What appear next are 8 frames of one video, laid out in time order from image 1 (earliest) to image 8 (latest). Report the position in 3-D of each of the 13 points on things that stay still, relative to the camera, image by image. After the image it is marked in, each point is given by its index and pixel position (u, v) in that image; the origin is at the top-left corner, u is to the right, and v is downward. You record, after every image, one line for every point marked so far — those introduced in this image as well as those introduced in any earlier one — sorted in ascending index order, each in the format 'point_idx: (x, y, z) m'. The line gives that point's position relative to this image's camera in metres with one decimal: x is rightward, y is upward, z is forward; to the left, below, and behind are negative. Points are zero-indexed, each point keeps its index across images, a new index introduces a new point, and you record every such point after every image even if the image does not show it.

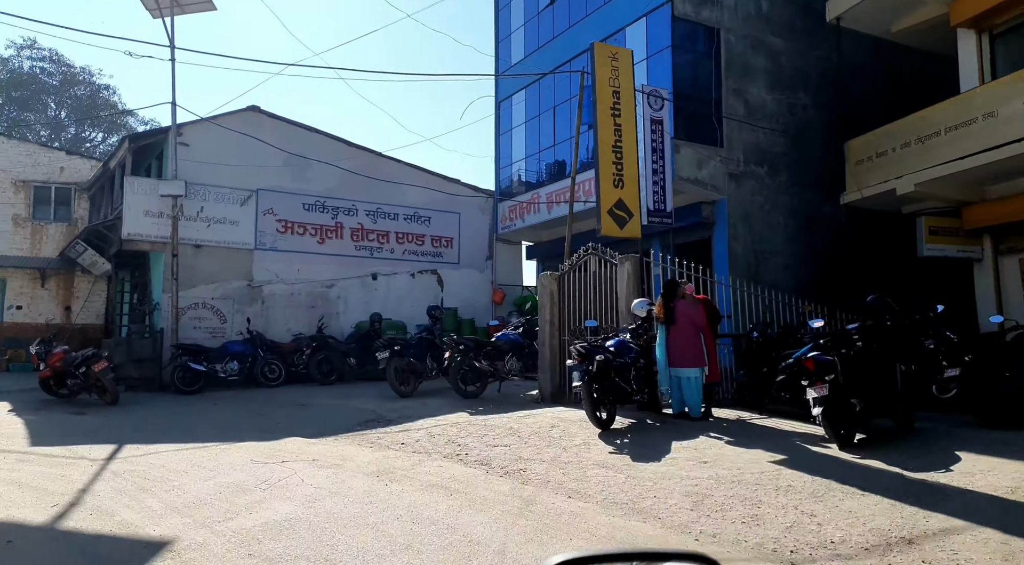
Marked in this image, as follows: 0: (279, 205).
0: (-5.4, +1.8, +16.0) m
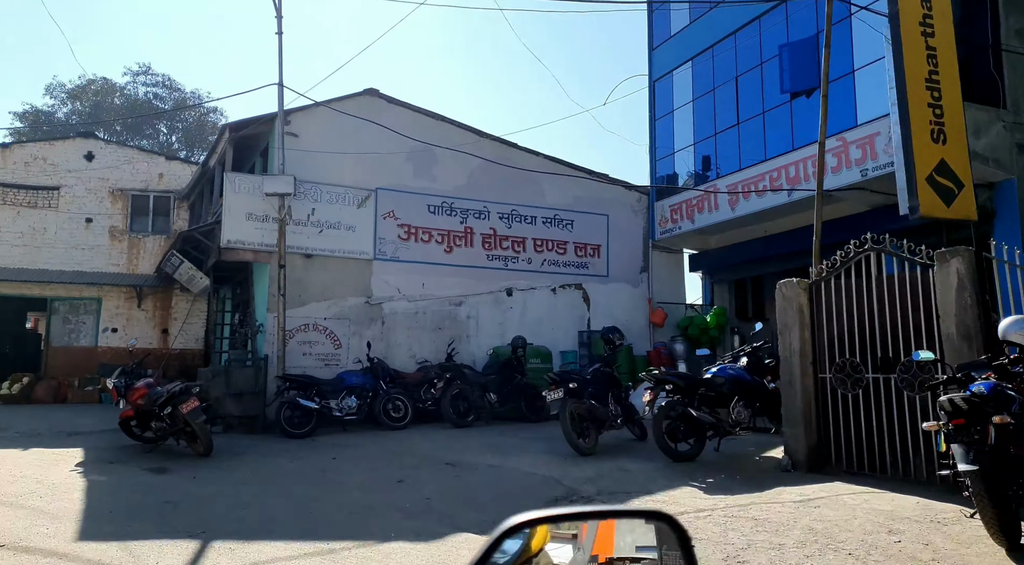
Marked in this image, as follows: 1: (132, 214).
0: (-2.2, +1.4, +13.3) m
1: (-9.1, +1.6, +16.7) m
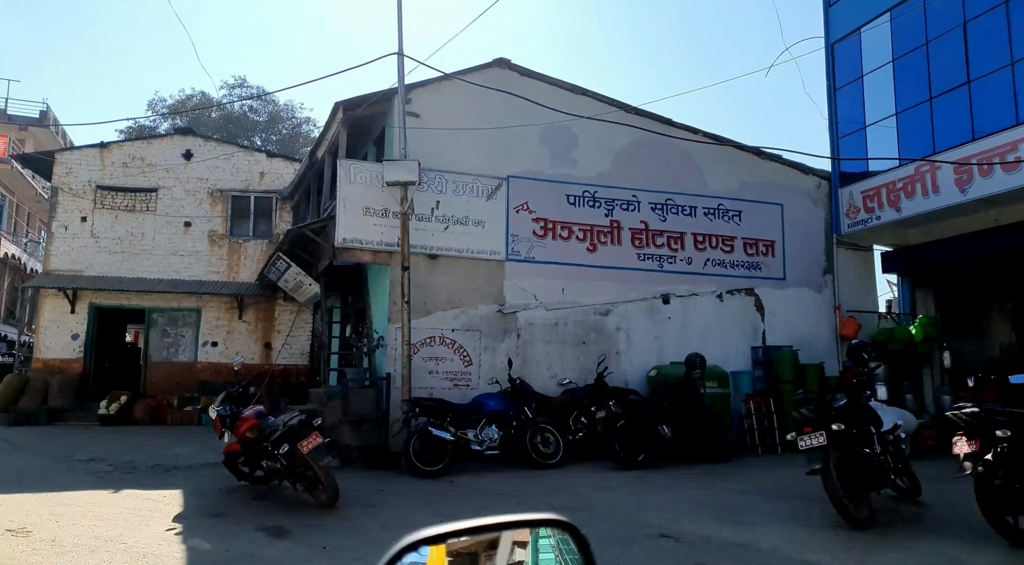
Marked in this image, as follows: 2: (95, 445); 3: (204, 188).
0: (+0.4, +1.4, +11.2) m
1: (-6.2, +1.4, +15.3) m
2: (-6.4, -2.5, +10.5) m
3: (-6.7, +2.1, +15.2) m
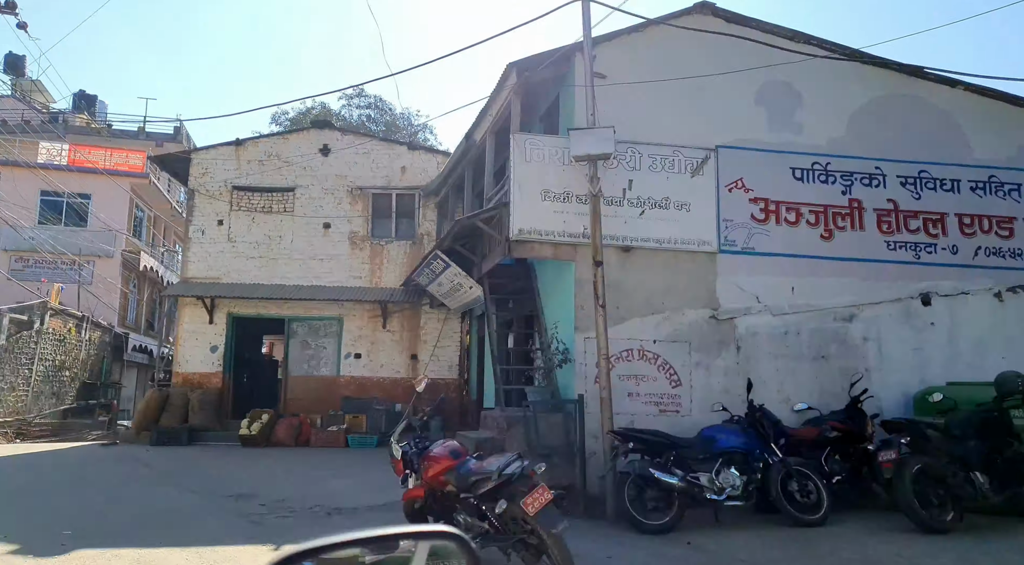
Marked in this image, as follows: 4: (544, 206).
0: (+3.1, +1.4, +8.9) m
1: (-2.8, +1.3, +14.0) m
2: (-3.6, -2.5, +9.2) m
3: (-3.4, +1.9, +13.9) m
4: (+0.4, +0.9, +8.4) m
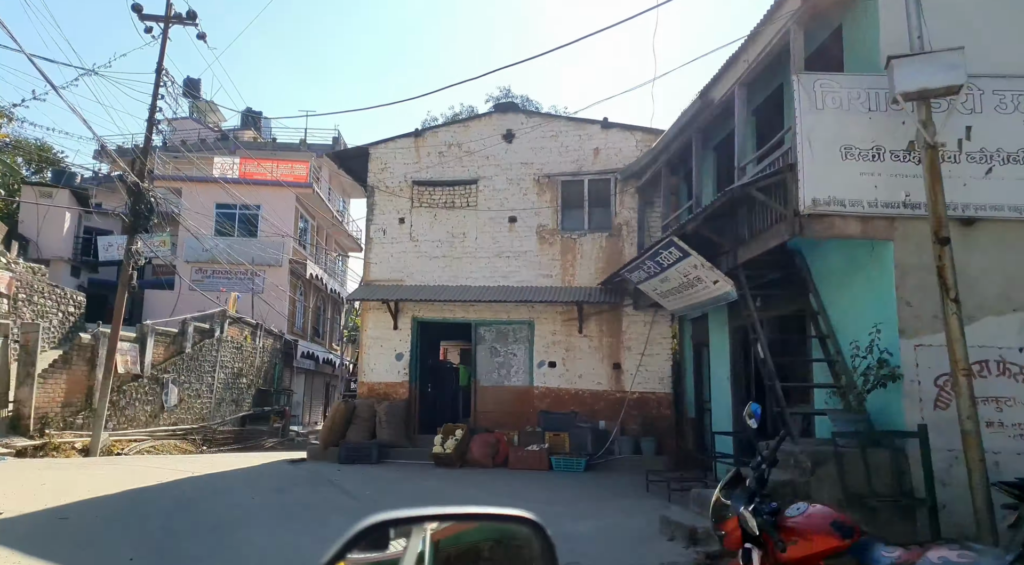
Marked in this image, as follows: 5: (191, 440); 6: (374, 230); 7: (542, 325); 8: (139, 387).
0: (+5.8, +1.6, +6.3) m
1: (+0.9, +1.3, +12.3) m
2: (-0.7, -2.5, +7.8) m
3: (+0.3, +2.0, +12.4) m
4: (+3.1, +1.1, +6.3) m
5: (-8.8, -4.4, +19.0) m
6: (-2.5, +1.0, +12.6) m
7: (+0.5, -0.7, +11.8) m
8: (-9.5, -2.7, +17.7) m
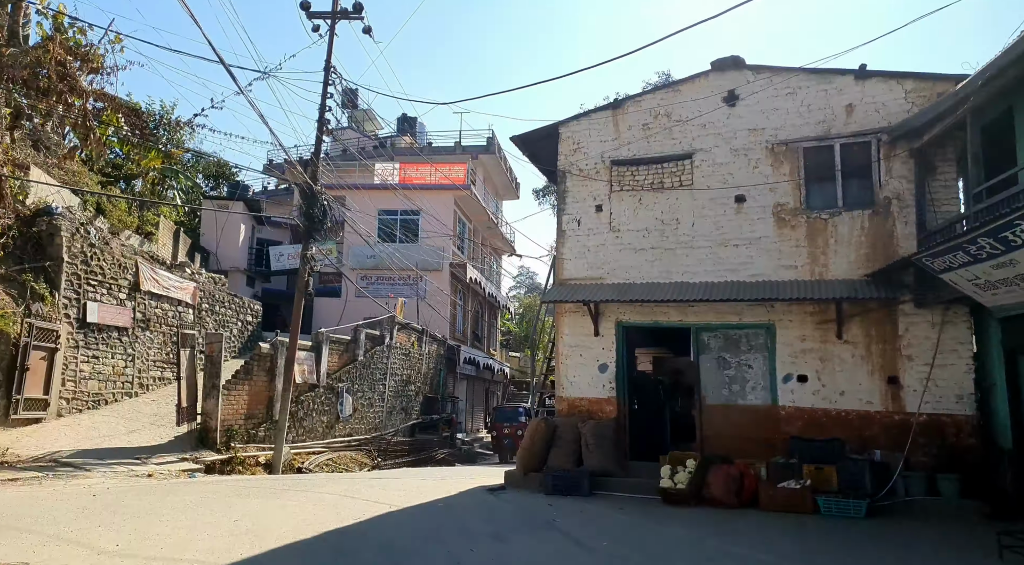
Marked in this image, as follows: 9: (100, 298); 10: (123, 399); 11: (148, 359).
0: (+7.7, +1.8, +3.0) m
1: (+4.2, +1.4, +9.9) m
2: (+1.8, -2.5, +5.7) m
3: (+3.6, +2.0, +10.1) m
4: (+5.1, +1.2, +3.6) m
5: (-3.9, -4.5, +18.4) m
6: (+0.9, +1.0, +10.8) m
7: (+3.7, -0.6, +9.4) m
8: (-4.8, -2.8, +17.2) m
9: (-8.6, -0.3, +14.5) m
10: (-8.5, -2.5, +15.1) m
11: (-8.4, -1.8, +16.0) m
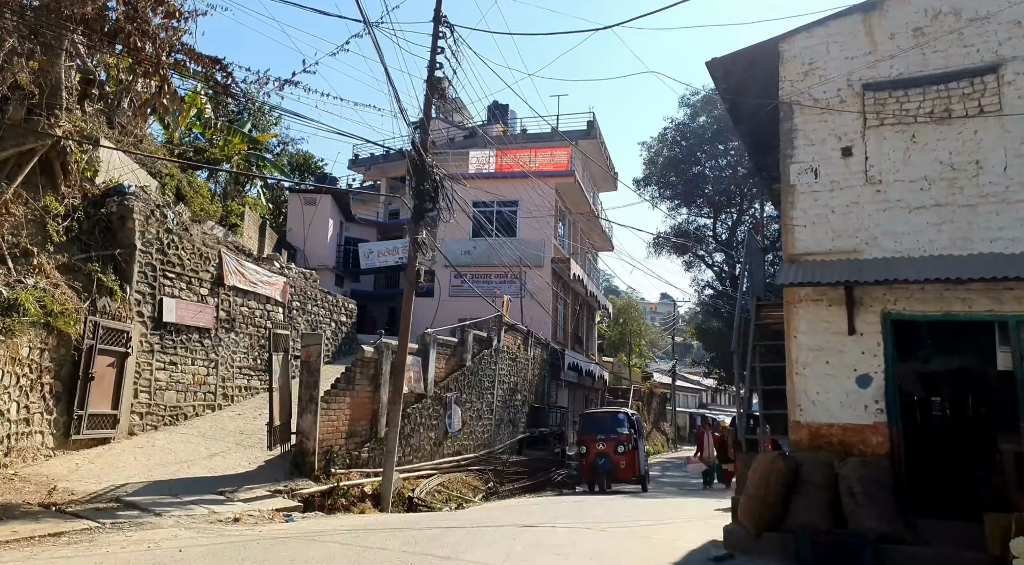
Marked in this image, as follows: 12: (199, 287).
0: (+9.2, +2.2, -0.8) m
1: (+6.3, +1.8, +6.5) m
2: (+3.6, -2.2, +2.5) m
3: (+5.8, +2.3, +6.7) m
4: (+6.6, +1.6, +0.1) m
5: (-0.8, -4.4, +15.7) m
6: (+3.2, +1.2, +7.7) m
7: (+5.8, -0.3, +6.0) m
8: (-1.9, -2.7, +14.6) m
9: (-5.9, -0.2, +12.3) m
10: (-5.7, -2.4, +12.8) m
11: (-5.5, -1.6, +13.8) m
12: (-5.8, -0.1, +12.9) m
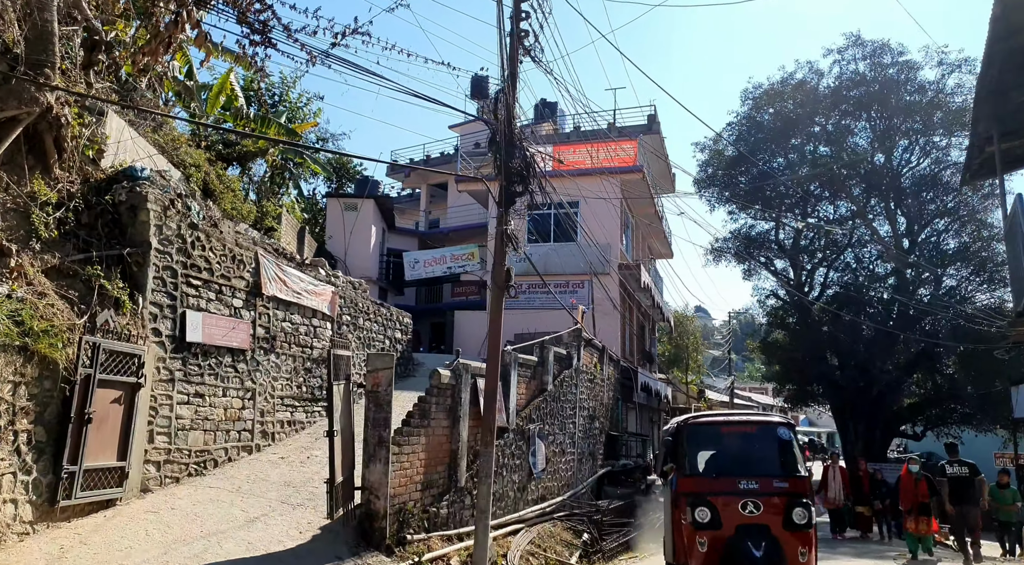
0: (+10.2, +2.6, -3.9) m
1: (+7.7, +2.0, +3.4) m
2: (+4.9, -1.9, -0.5) m
3: (+7.1, +2.5, +3.7) m
4: (+7.7, +1.9, -3.0) m
5: (+1.1, -4.5, +12.8) m
6: (+4.6, +1.4, +4.8) m
7: (+7.2, -0.1, +3.0) m
8: (-0.1, -2.8, +11.8) m
9: (-4.3, -0.3, +9.7) m
10: (-4.0, -2.5, +10.2) m
11: (-3.8, -1.8, +11.1) m
12: (-4.1, -0.2, +10.3) m
